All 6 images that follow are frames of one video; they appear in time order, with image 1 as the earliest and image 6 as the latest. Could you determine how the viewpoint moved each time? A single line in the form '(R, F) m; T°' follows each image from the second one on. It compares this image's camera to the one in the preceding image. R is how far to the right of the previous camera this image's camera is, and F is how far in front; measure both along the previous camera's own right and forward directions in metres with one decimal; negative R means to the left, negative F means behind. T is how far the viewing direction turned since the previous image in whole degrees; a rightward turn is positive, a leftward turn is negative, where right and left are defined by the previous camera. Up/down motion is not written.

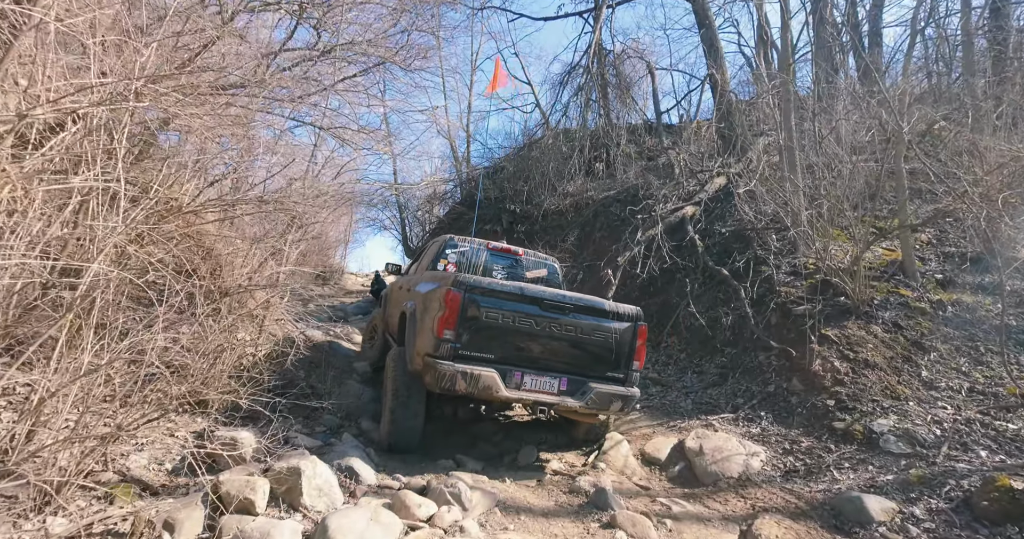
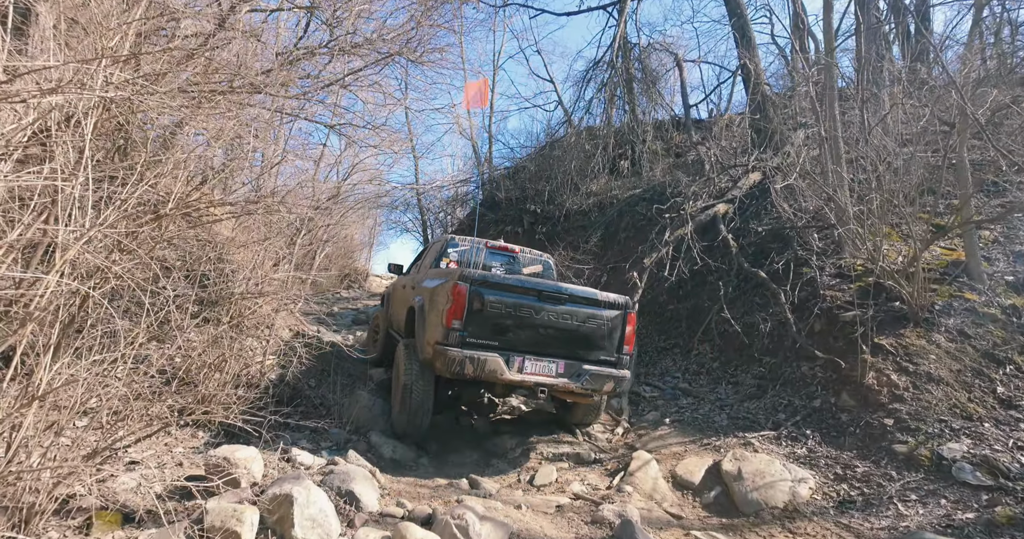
(+0.1, +0.4) m; -3°
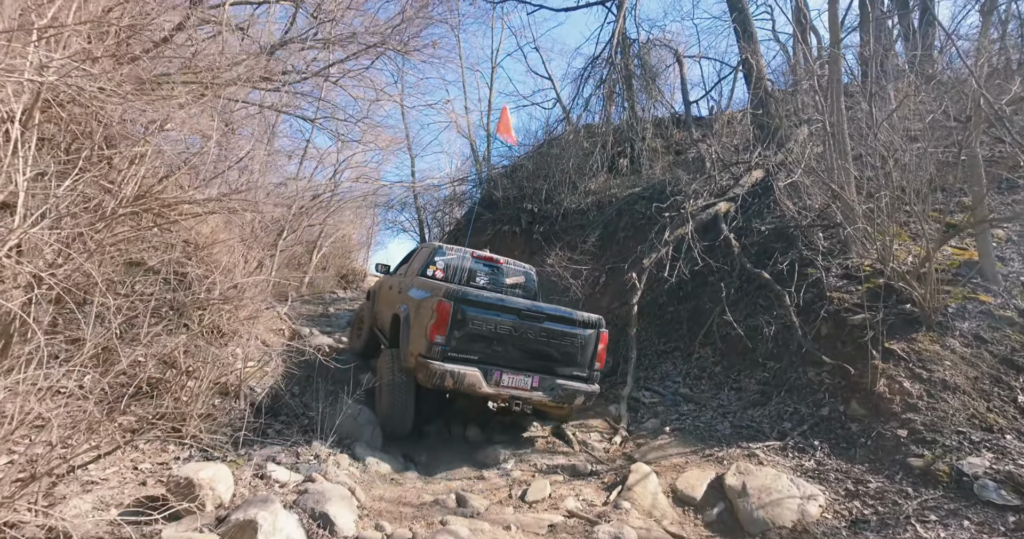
(+0.1, +0.3) m; 0°
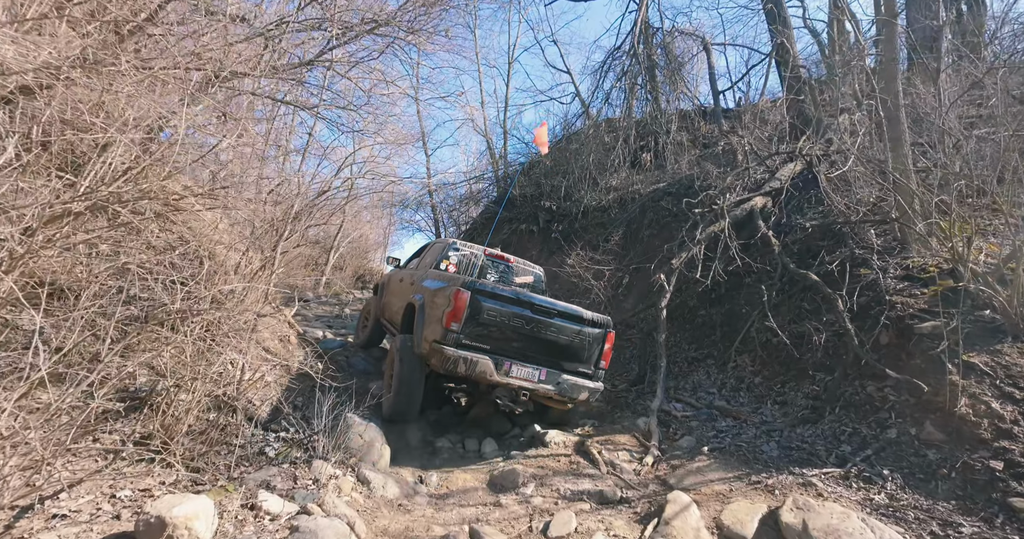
(0.0, +0.5) m; -2°
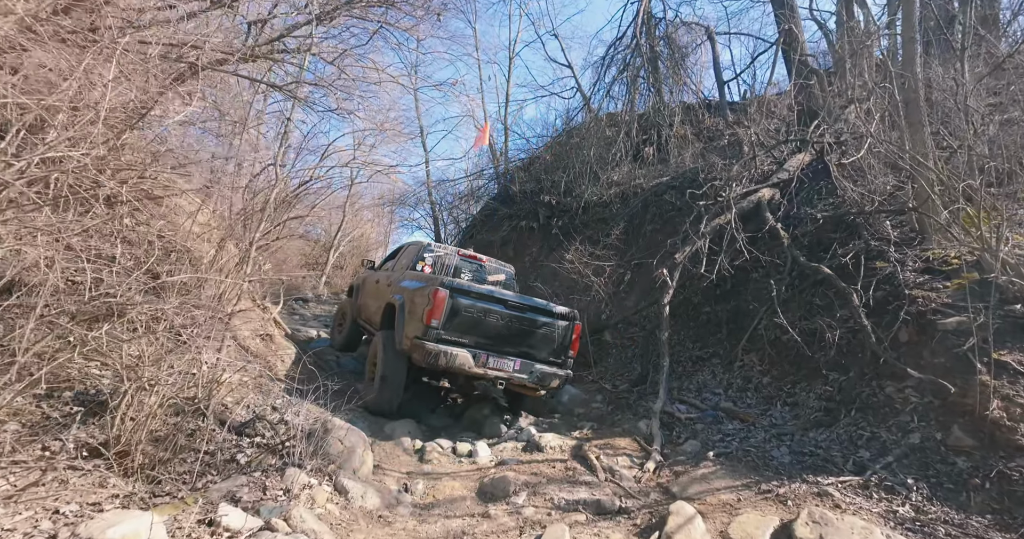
(+0.1, +0.3) m; 0°
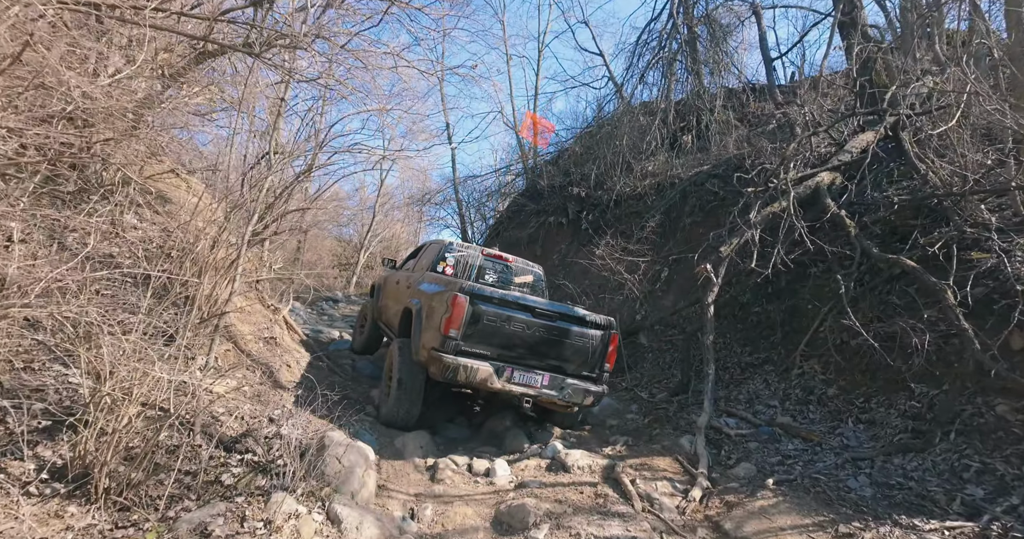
(+0.1, +0.7) m; -3°
